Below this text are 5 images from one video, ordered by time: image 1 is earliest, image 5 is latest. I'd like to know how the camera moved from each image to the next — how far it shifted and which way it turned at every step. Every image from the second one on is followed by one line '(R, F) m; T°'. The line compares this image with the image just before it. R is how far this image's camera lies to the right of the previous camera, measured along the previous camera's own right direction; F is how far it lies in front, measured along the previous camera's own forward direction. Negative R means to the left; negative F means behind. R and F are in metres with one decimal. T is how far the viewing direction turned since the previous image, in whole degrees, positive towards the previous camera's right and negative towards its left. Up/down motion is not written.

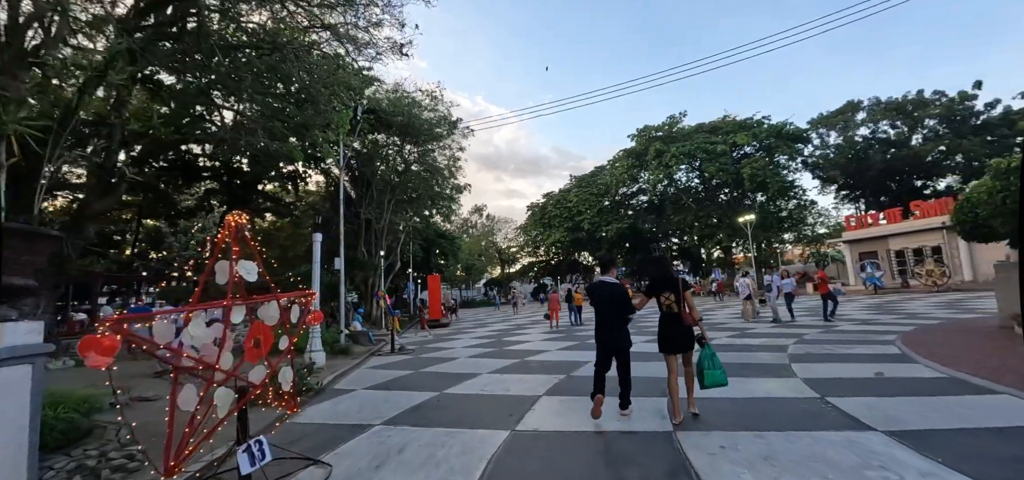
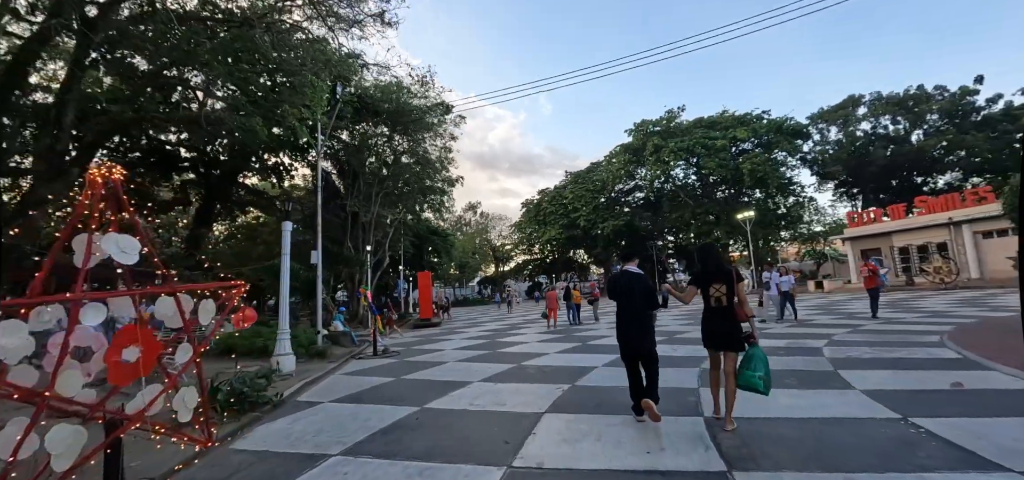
(0.0, +0.9) m; +1°
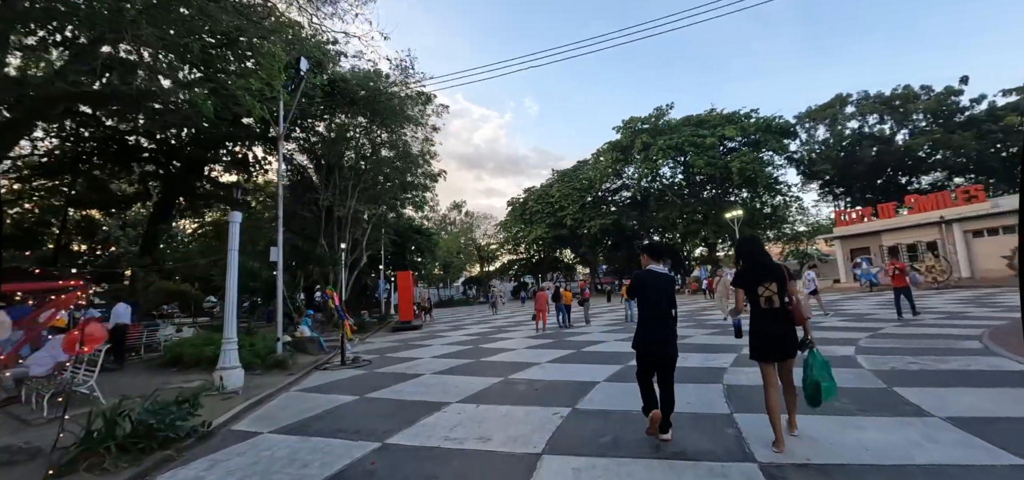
(0.0, +0.9) m; +2°
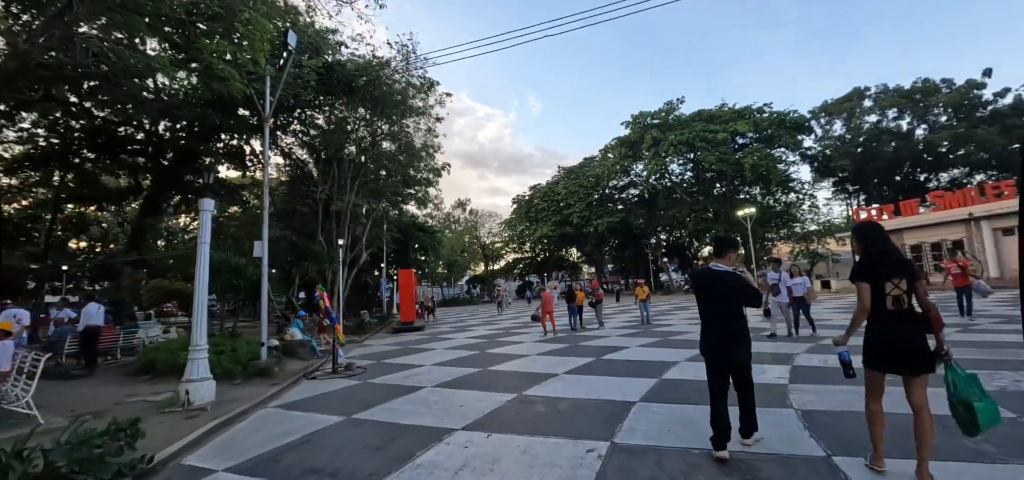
(-0.1, +0.8) m; 0°
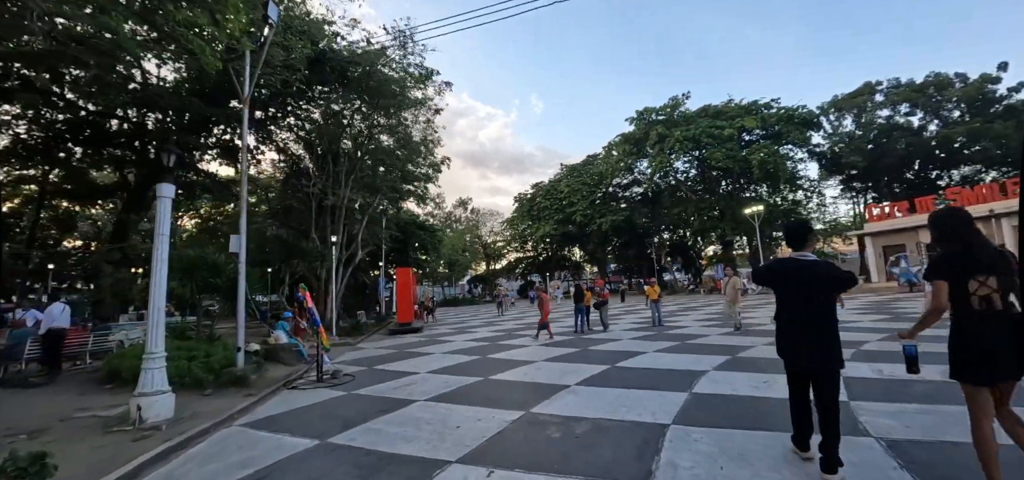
(0.0, +0.7) m; 0°
